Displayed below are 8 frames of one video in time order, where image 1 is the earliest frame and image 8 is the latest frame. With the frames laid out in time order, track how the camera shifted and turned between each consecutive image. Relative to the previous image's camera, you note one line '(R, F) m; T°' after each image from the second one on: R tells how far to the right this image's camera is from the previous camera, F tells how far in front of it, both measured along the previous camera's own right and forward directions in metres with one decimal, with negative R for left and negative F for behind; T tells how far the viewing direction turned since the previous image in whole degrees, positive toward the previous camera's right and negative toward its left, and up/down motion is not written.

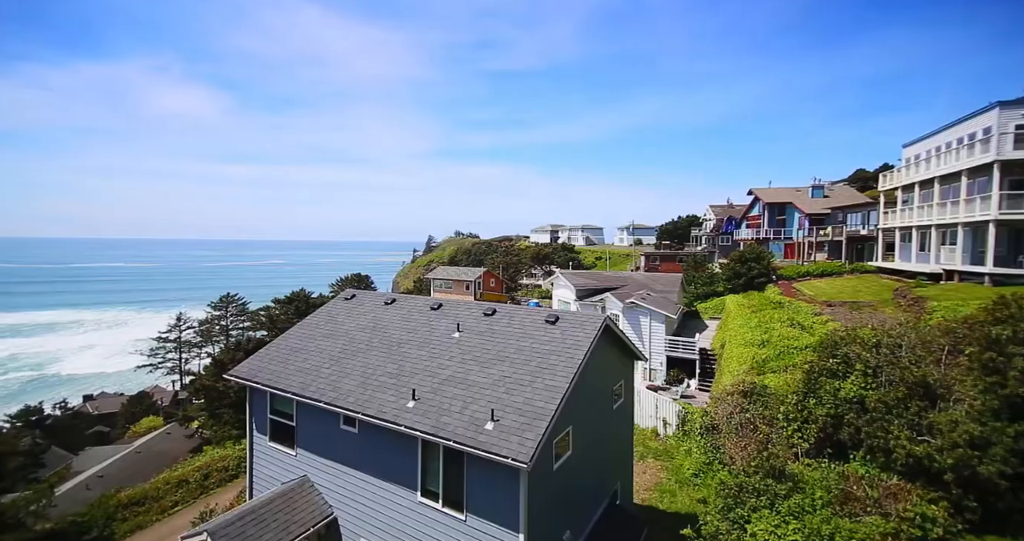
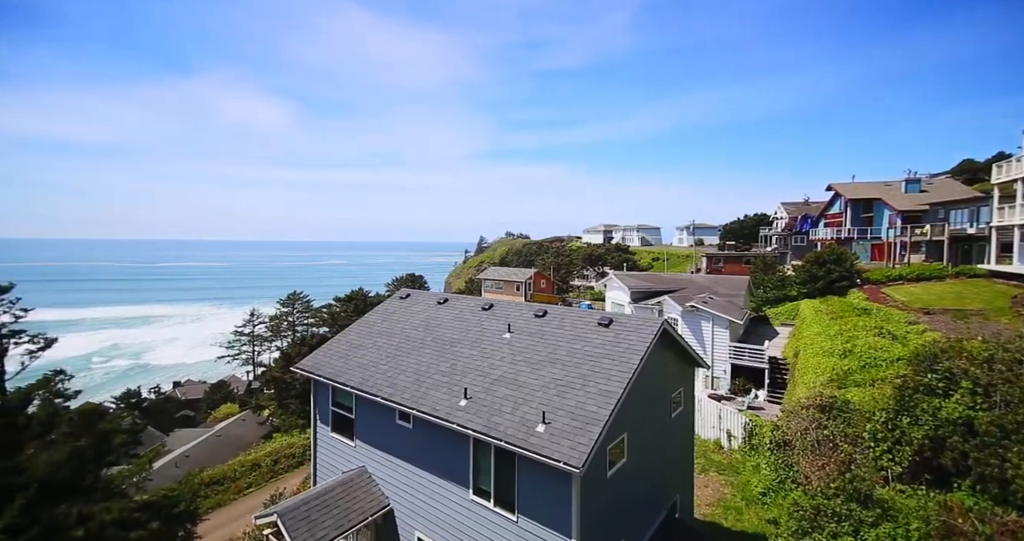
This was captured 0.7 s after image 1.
(0.0, +0.2) m; -5°
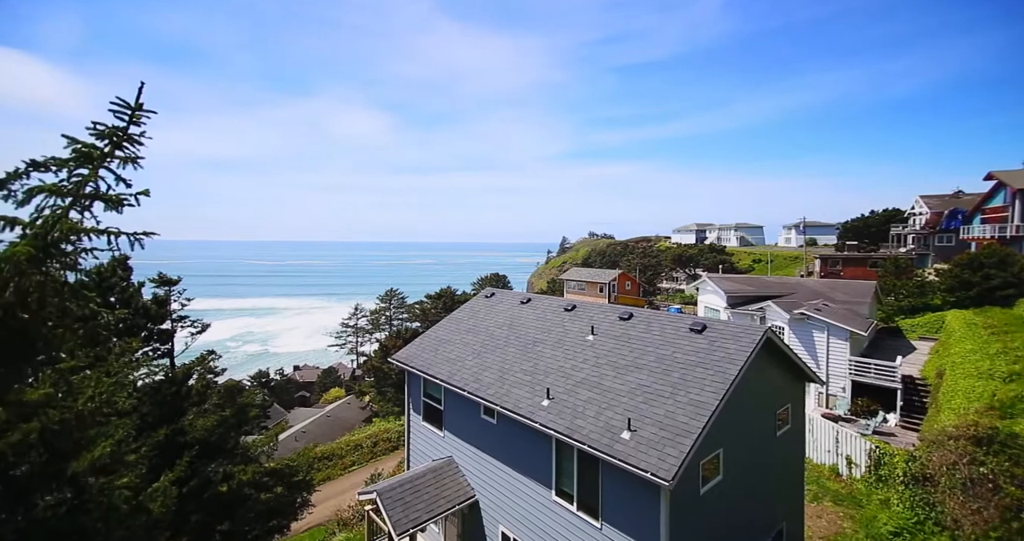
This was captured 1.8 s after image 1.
(-0.1, +0.3) m; -8°
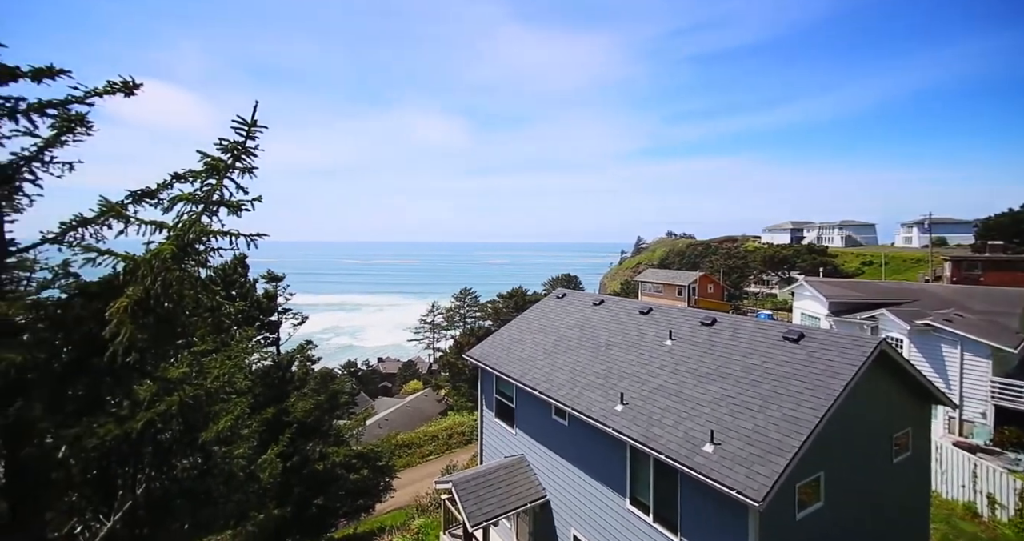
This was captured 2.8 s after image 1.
(-0.1, +0.3) m; -7°
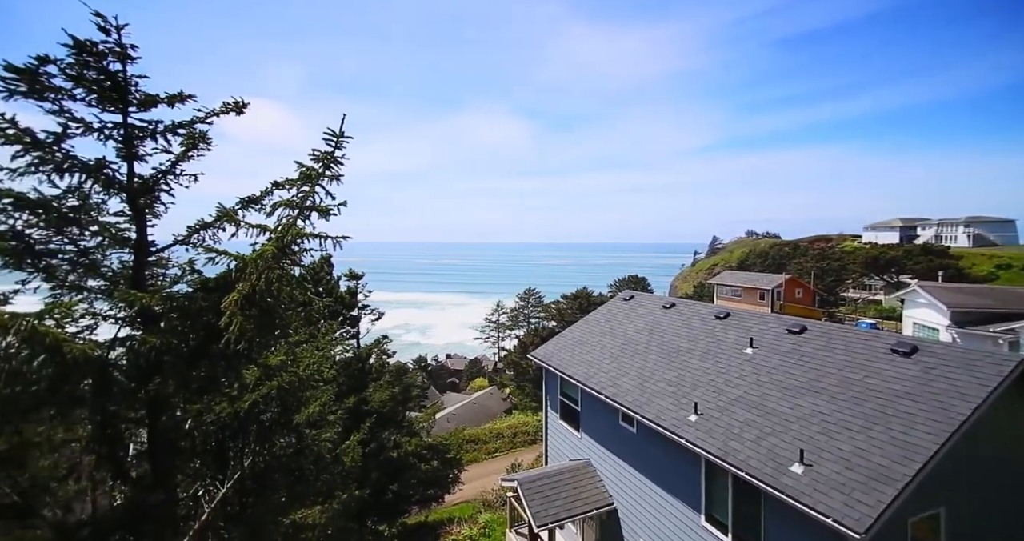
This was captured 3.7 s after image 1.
(-0.1, +0.5) m; -7°
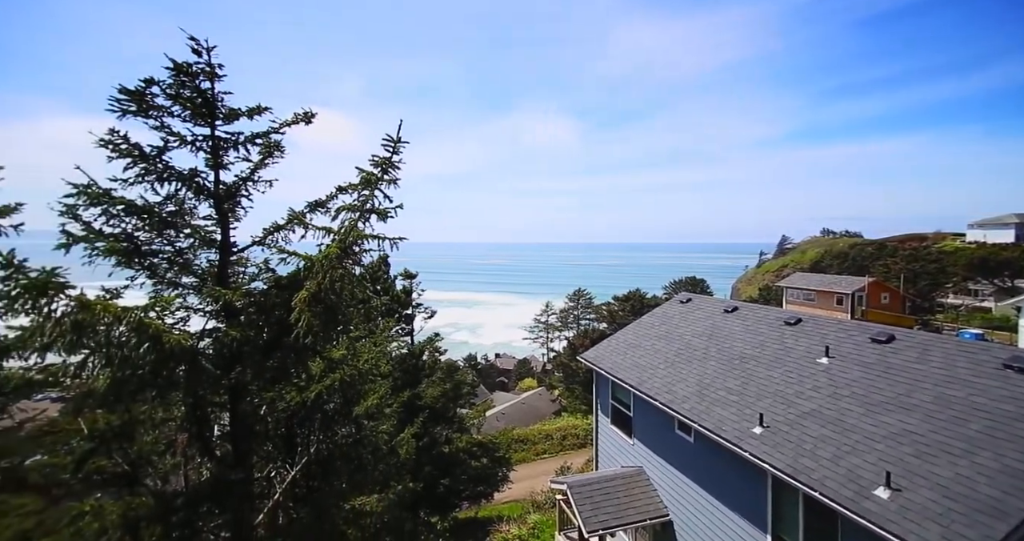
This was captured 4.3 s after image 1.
(-0.1, +0.5) m; -5°
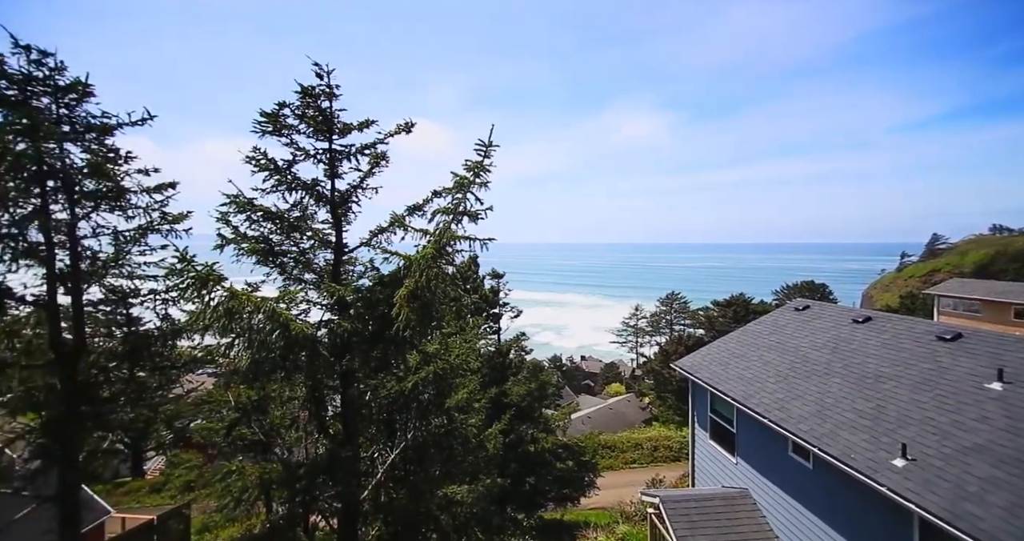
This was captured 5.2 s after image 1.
(-0.2, +0.8) m; -9°
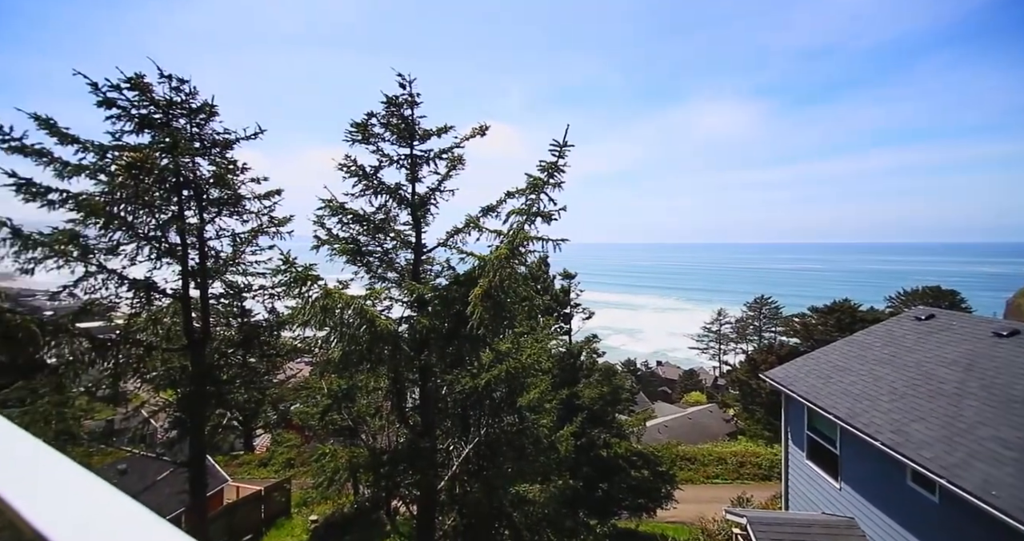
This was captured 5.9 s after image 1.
(-0.1, +0.7) m; -8°
